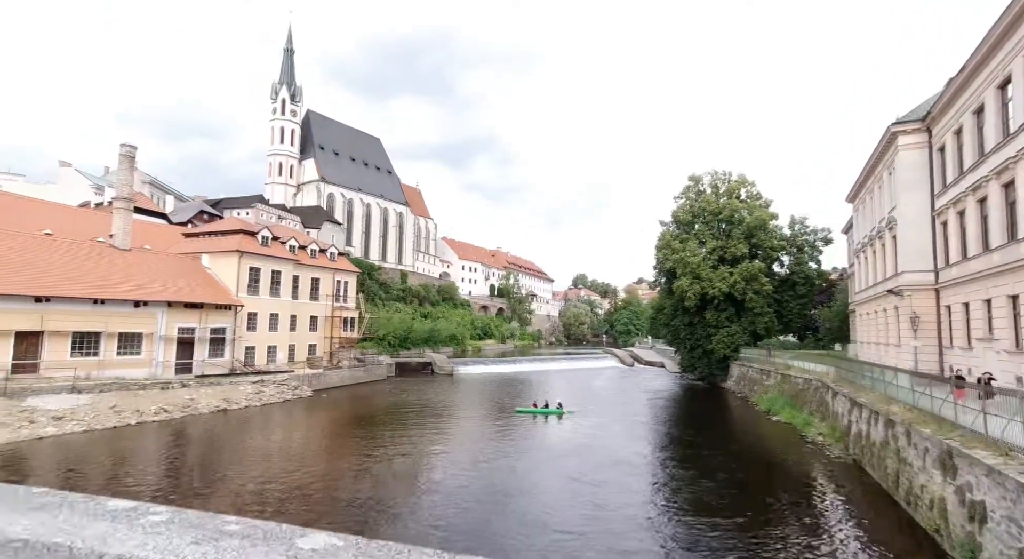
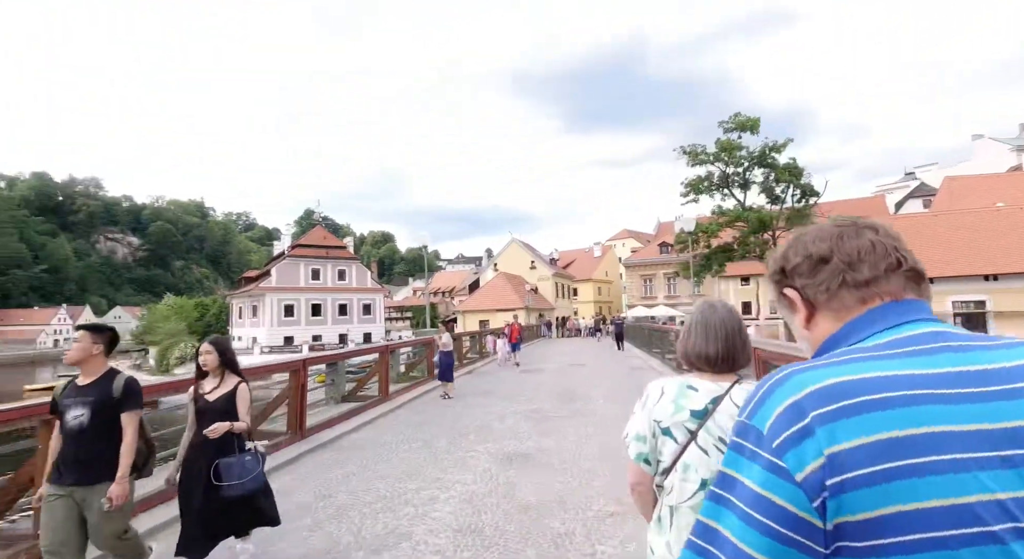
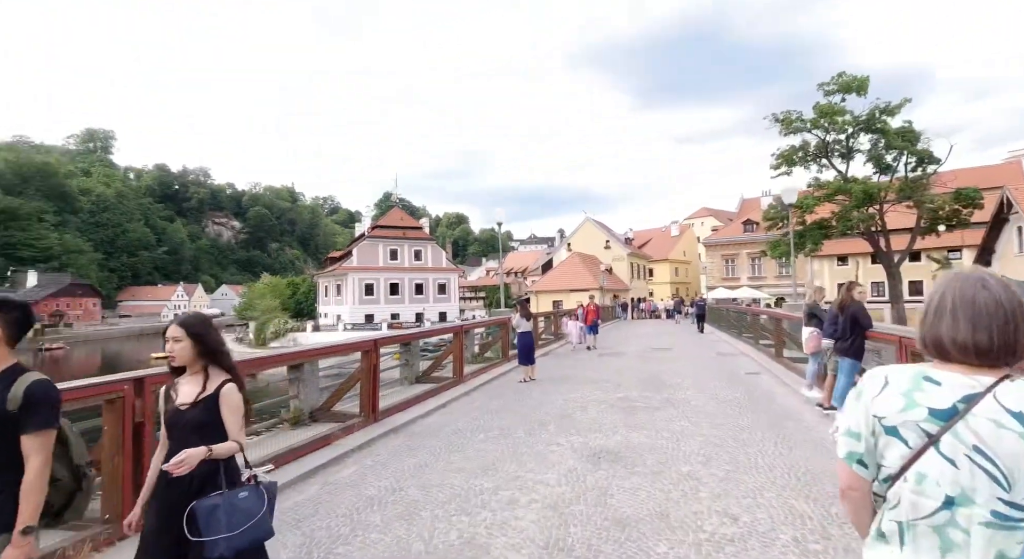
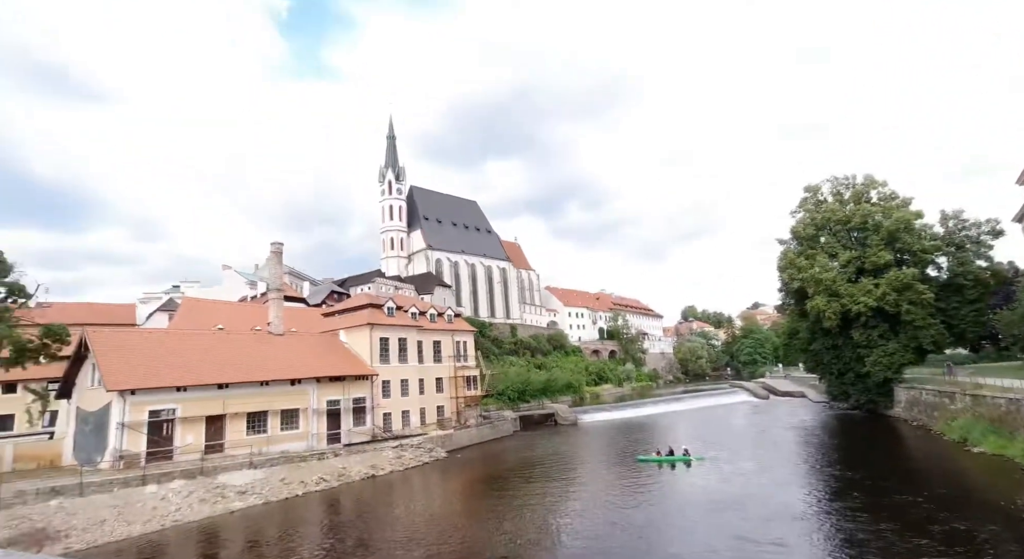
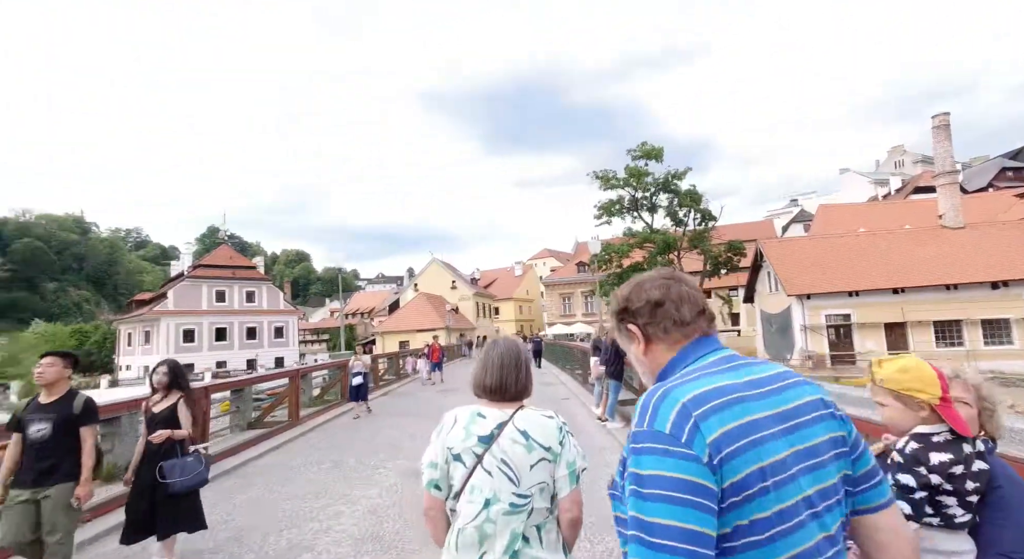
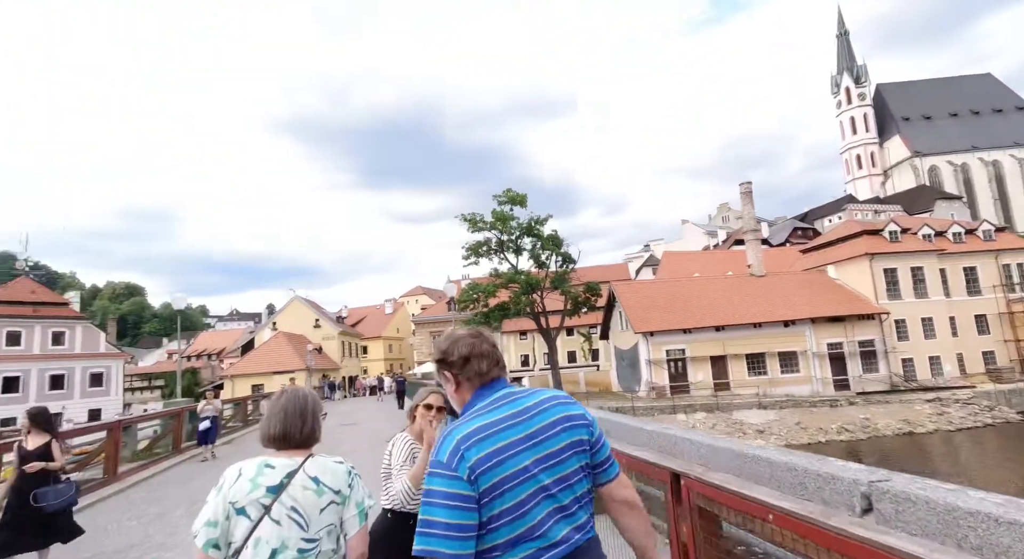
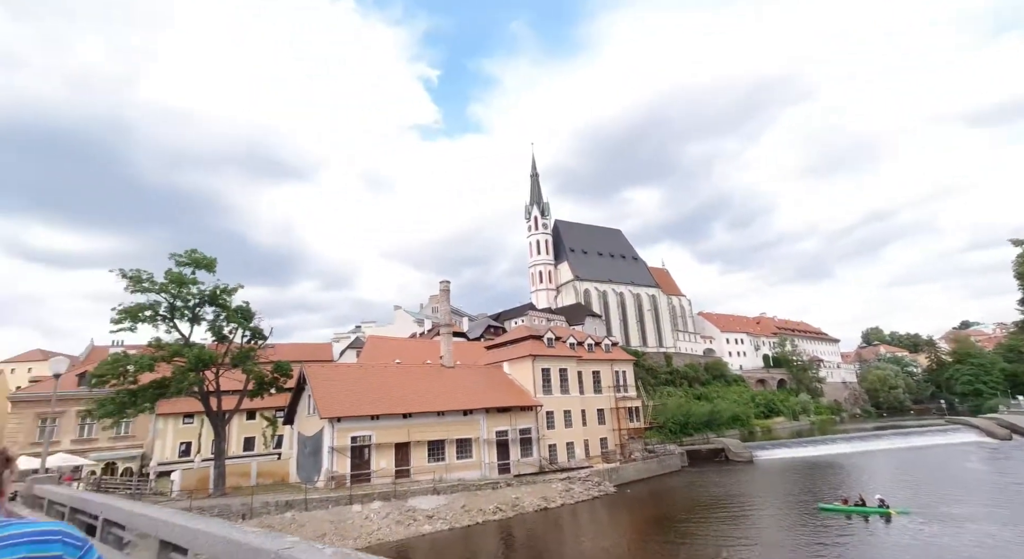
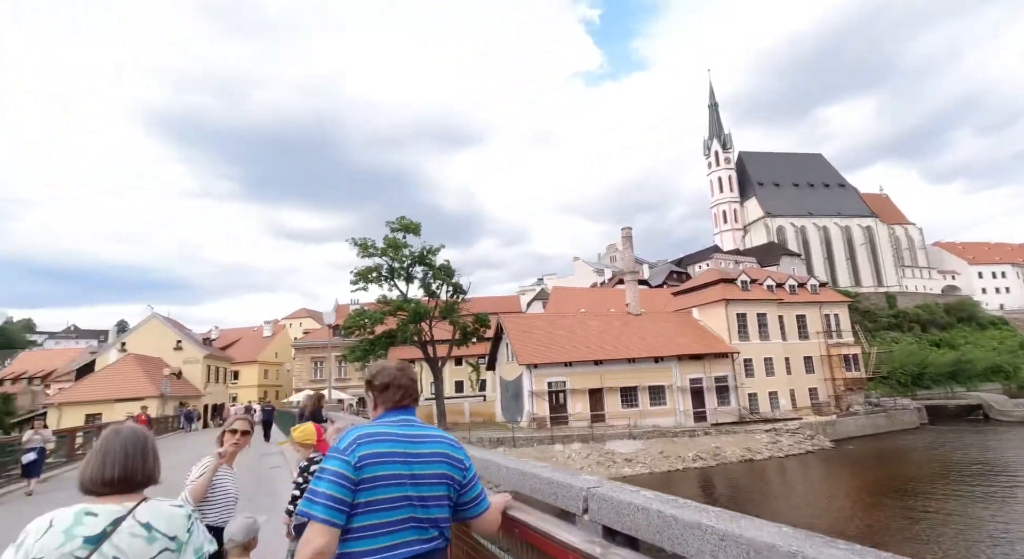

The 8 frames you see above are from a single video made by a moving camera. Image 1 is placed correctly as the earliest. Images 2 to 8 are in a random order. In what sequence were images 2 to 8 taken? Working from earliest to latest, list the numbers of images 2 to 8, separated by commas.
4, 7, 8, 6, 5, 2, 3
